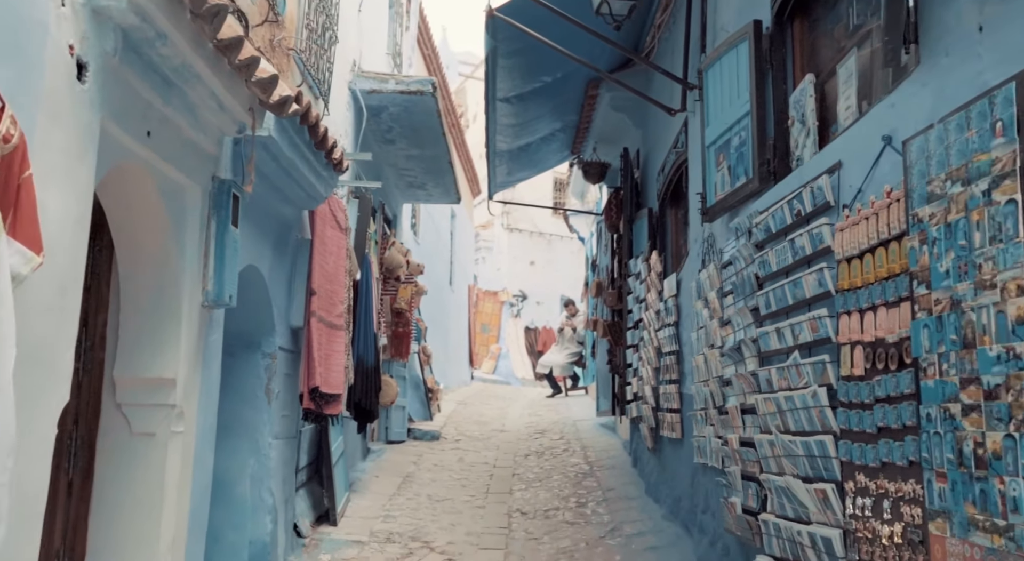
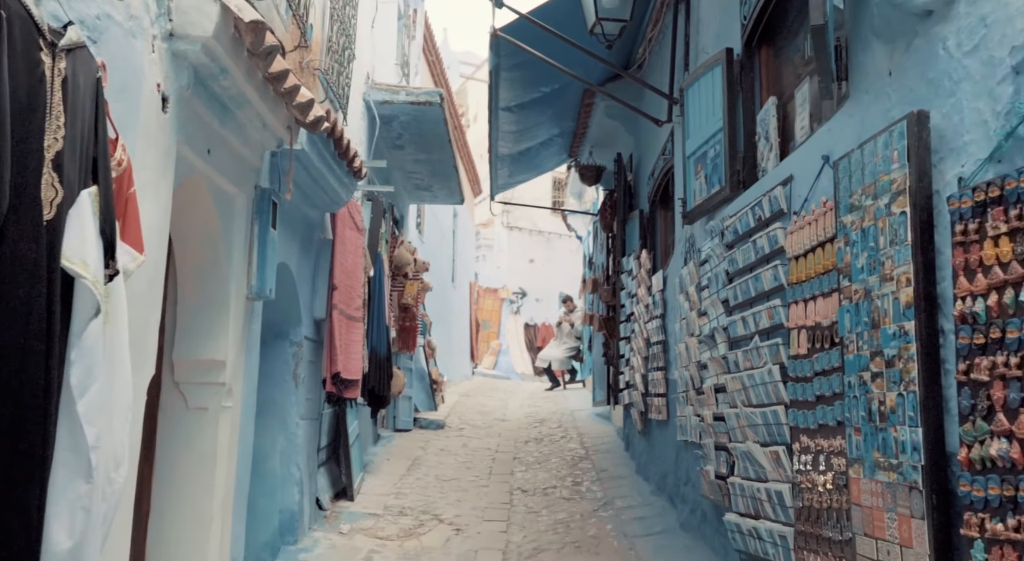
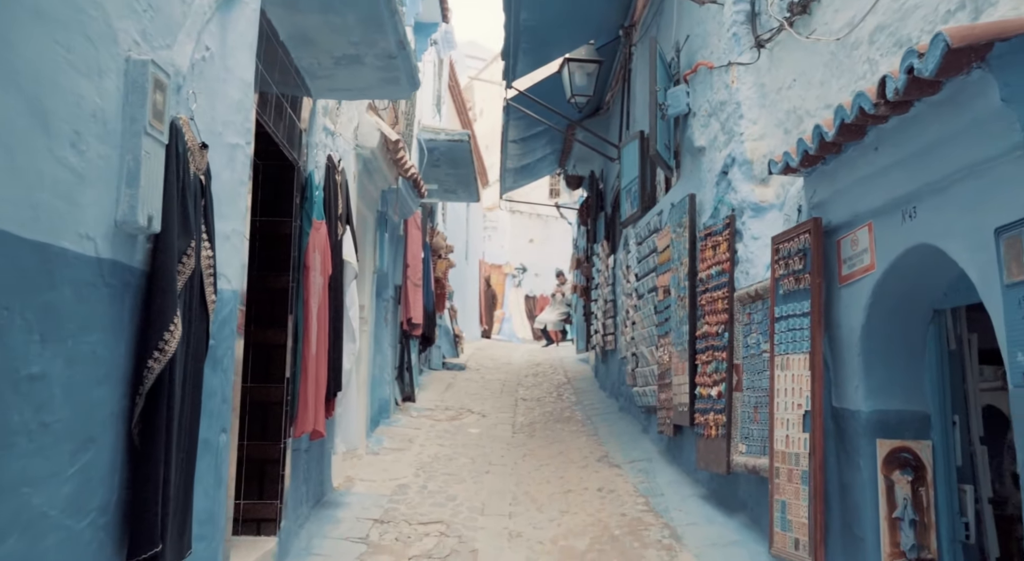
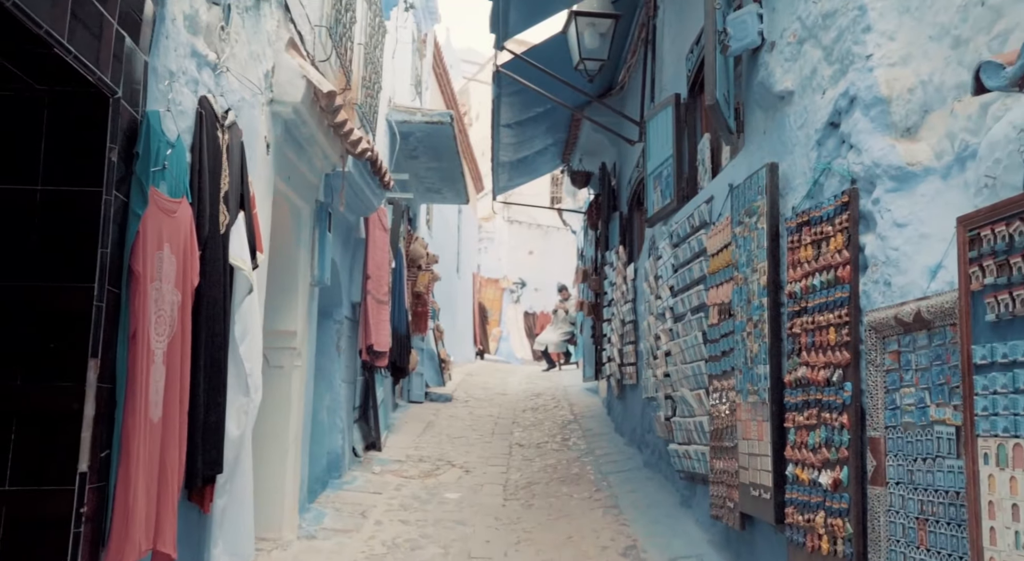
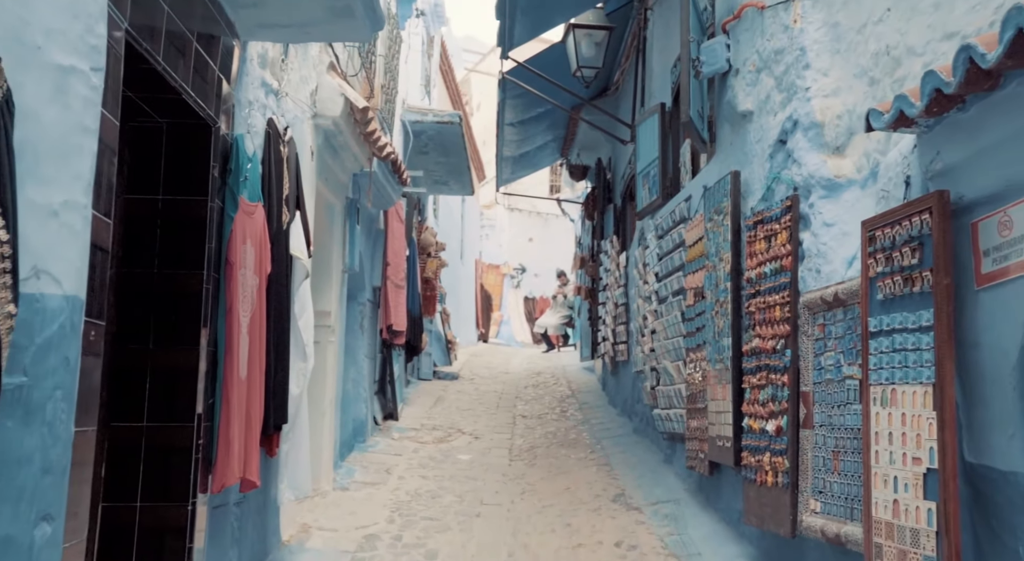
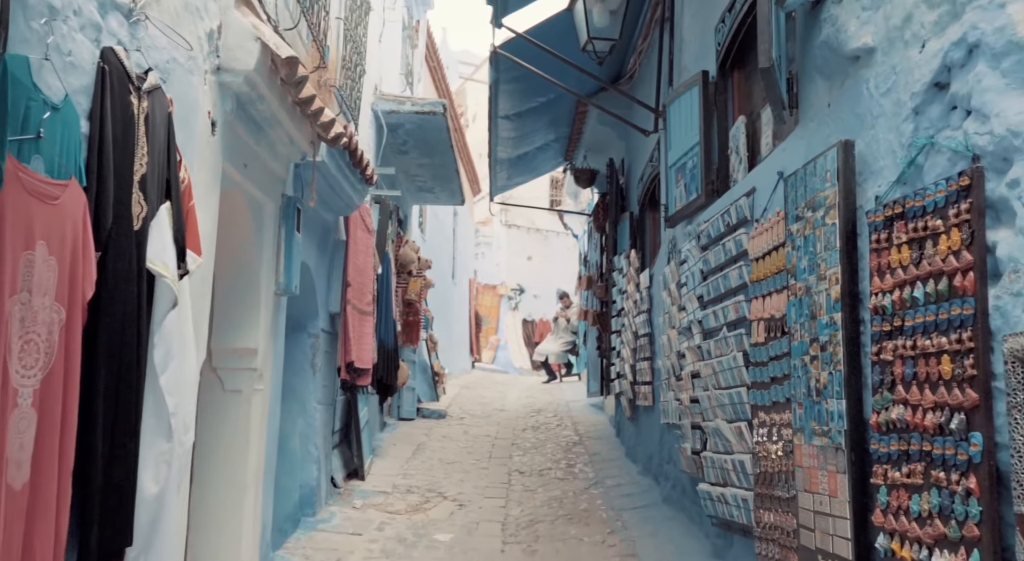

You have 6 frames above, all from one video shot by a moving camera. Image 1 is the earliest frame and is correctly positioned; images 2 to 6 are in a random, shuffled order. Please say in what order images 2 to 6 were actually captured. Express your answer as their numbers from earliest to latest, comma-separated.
2, 6, 4, 5, 3
